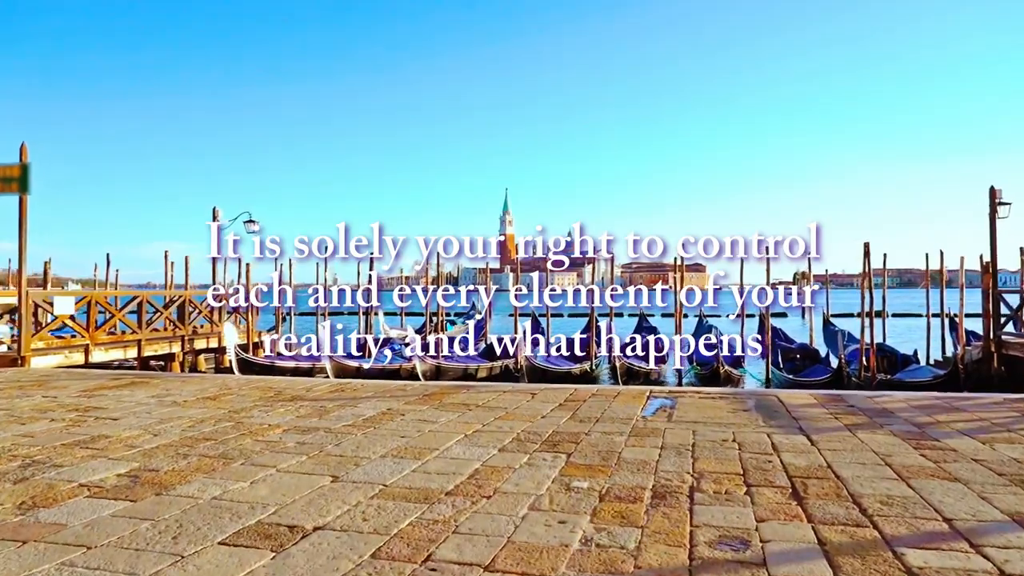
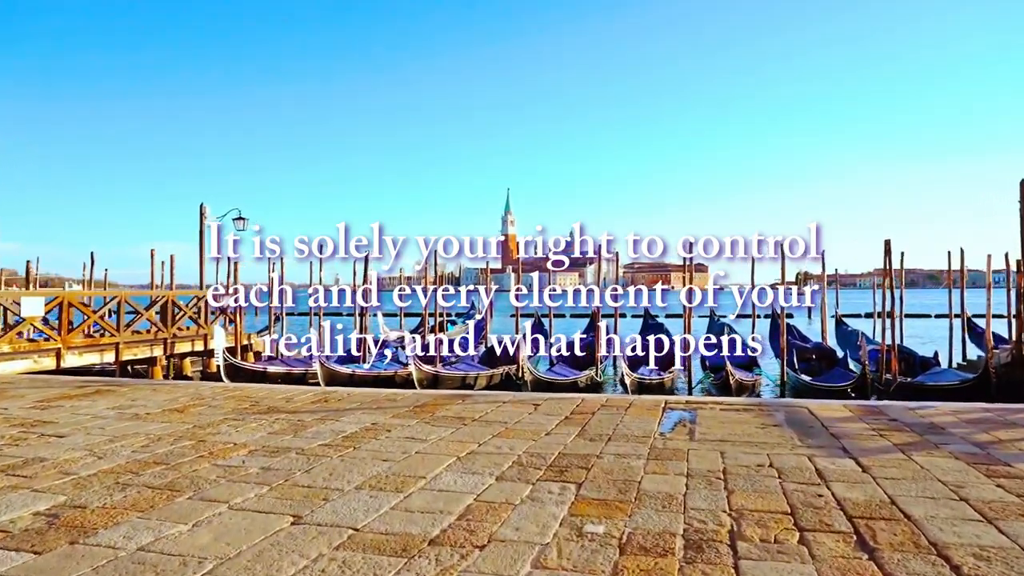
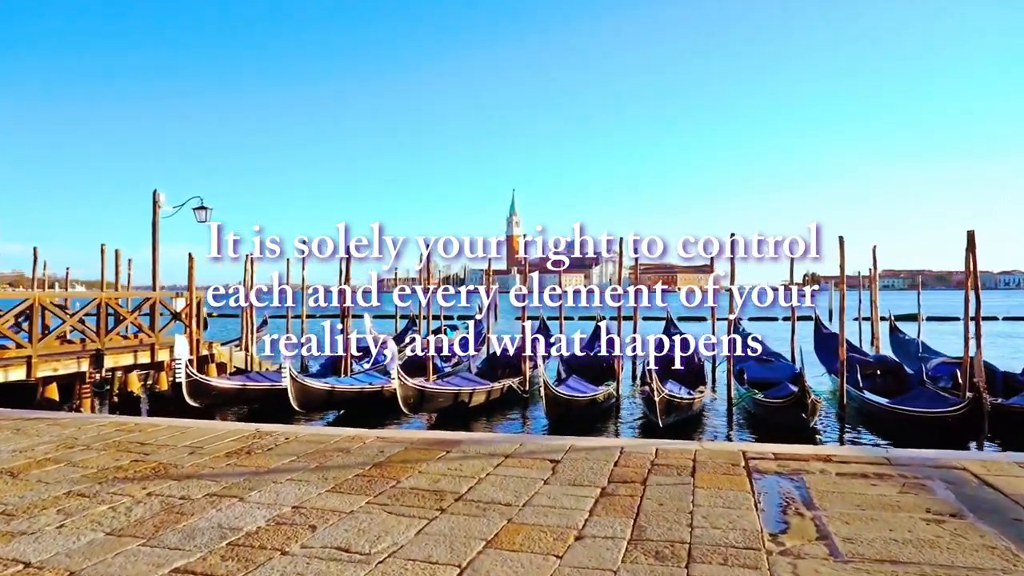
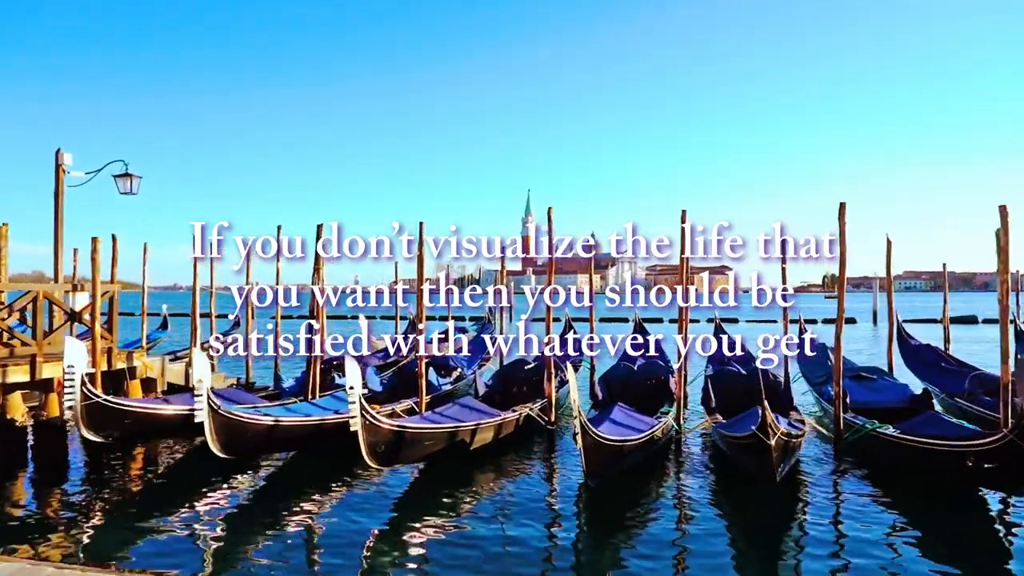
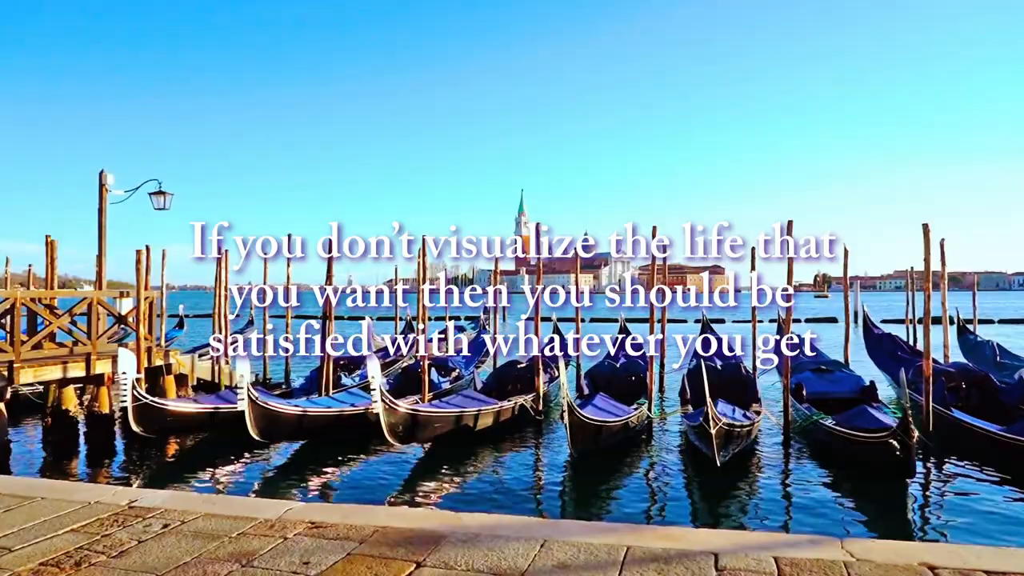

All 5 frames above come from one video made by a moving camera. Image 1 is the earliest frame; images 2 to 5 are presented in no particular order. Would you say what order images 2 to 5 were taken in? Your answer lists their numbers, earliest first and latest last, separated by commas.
2, 3, 5, 4
